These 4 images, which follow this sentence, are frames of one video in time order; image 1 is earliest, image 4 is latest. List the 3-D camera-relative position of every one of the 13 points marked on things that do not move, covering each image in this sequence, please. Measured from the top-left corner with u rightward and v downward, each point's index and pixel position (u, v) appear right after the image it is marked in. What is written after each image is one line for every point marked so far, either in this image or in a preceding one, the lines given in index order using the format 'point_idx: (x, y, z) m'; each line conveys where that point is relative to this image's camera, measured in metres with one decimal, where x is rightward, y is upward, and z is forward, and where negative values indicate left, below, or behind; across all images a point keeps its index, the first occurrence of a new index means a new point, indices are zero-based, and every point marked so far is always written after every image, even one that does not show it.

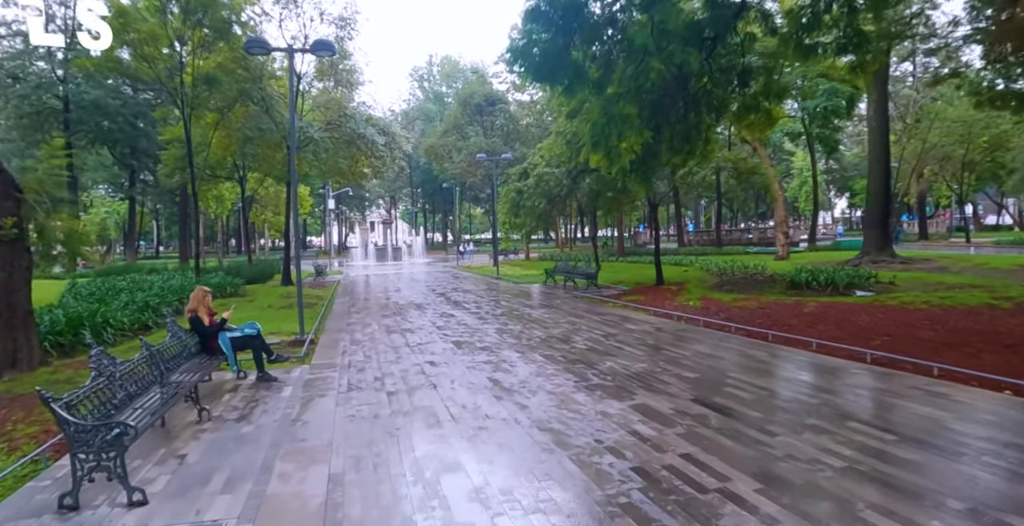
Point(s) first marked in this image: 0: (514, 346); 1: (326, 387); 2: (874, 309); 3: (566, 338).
0: (0.0, -1.4, +9.1) m
1: (-2.4, -1.6, +7.2) m
2: (+7.5, -1.0, +11.4) m
3: (+1.0, -1.3, +9.7) m
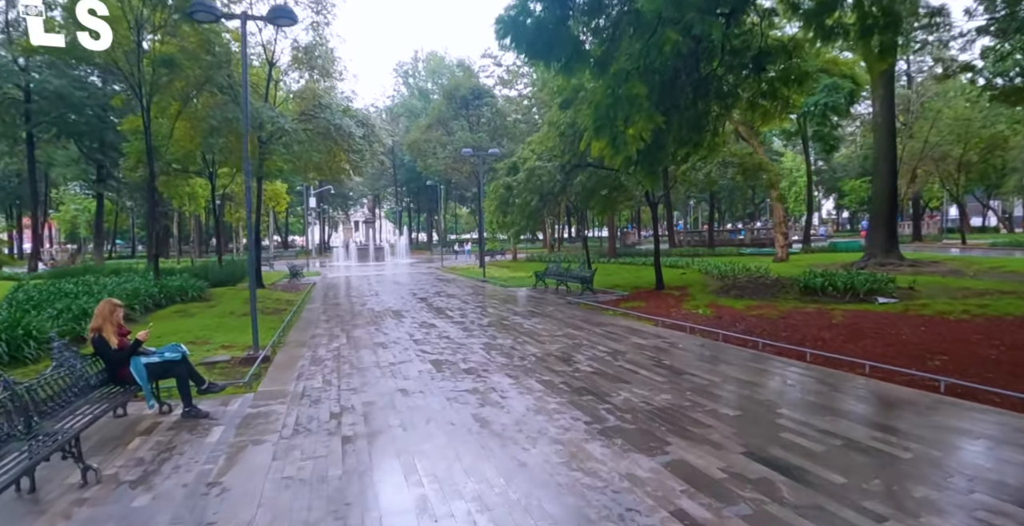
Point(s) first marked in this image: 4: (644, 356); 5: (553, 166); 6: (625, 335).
0: (-0.1, -1.4, +7.6) m
1: (-2.5, -1.7, +5.6) m
2: (+7.3, -1.1, +10.1) m
3: (+0.8, -1.4, +8.2) m
4: (+1.9, -1.4, +8.1) m
5: (+1.5, +3.5, +19.5) m
6: (+2.0, -1.3, +9.9) m
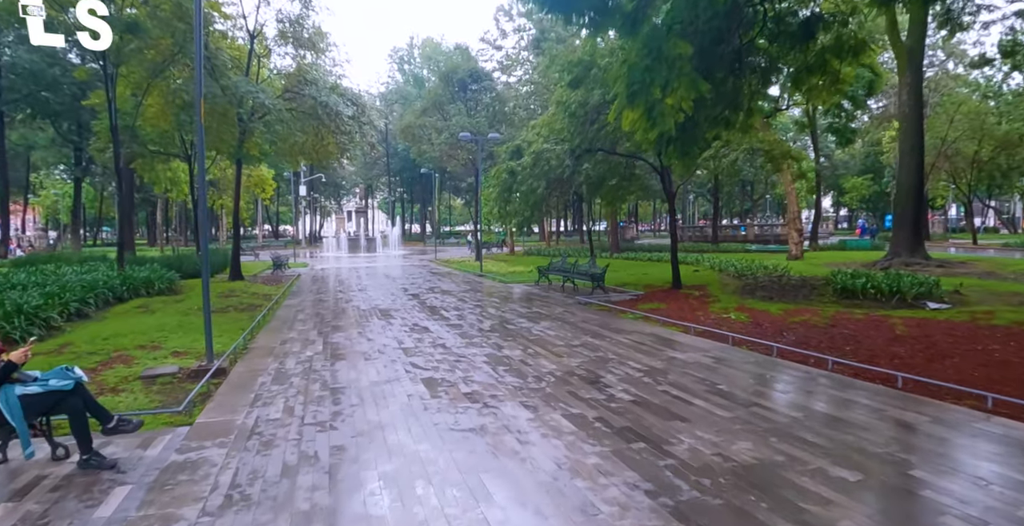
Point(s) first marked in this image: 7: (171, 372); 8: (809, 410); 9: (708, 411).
0: (+0.1, -1.4, +5.9) m
1: (-2.3, -1.6, +4.0) m
2: (+7.5, -1.1, +8.5) m
3: (+1.0, -1.3, +6.6) m
4: (+2.1, -1.4, +6.5) m
5: (+1.6, +3.7, +17.8) m
6: (+2.2, -1.3, +8.3) m
7: (-4.7, -1.5, +7.6) m
8: (+2.9, -1.4, +5.5) m
9: (+1.9, -1.4, +5.3) m
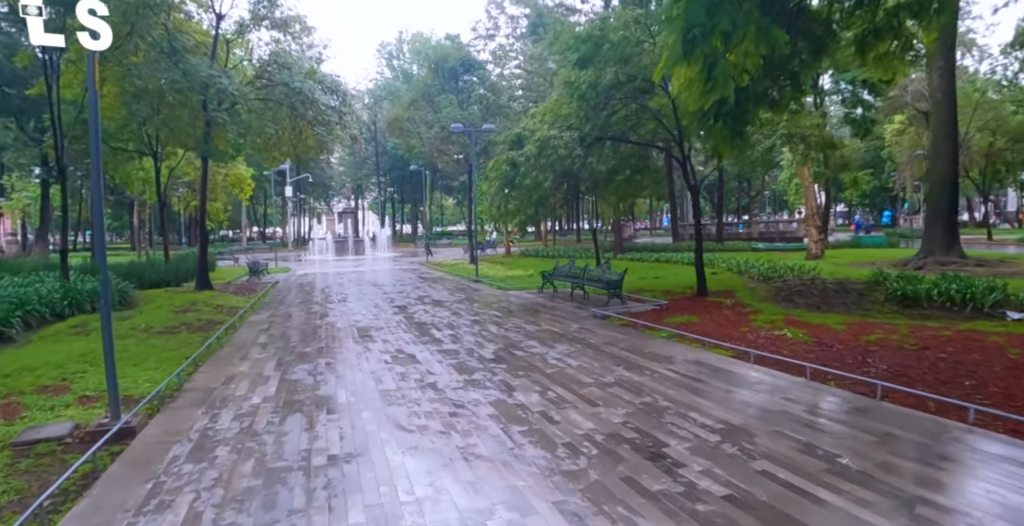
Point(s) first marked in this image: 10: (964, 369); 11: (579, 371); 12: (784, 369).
0: (+0.3, -1.5, +3.9) m
1: (-2.1, -1.8, +1.9) m
2: (+7.6, -1.2, +6.6) m
3: (+1.2, -1.5, +4.6) m
4: (+2.3, -1.5, +4.5) m
5: (+1.6, +3.5, +15.8) m
6: (+2.3, -1.4, +6.3) m
7: (-4.5, -1.7, +5.5) m
8: (+3.1, -1.6, +3.5) m
9: (+2.1, -1.6, +3.4) m
10: (+5.5, -1.3, +6.8) m
11: (+0.8, -1.4, +6.9) m
12: (+3.5, -1.4, +7.2) m
